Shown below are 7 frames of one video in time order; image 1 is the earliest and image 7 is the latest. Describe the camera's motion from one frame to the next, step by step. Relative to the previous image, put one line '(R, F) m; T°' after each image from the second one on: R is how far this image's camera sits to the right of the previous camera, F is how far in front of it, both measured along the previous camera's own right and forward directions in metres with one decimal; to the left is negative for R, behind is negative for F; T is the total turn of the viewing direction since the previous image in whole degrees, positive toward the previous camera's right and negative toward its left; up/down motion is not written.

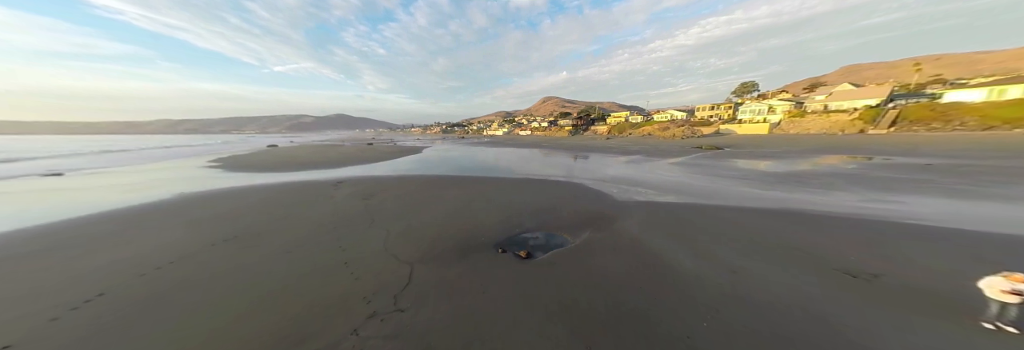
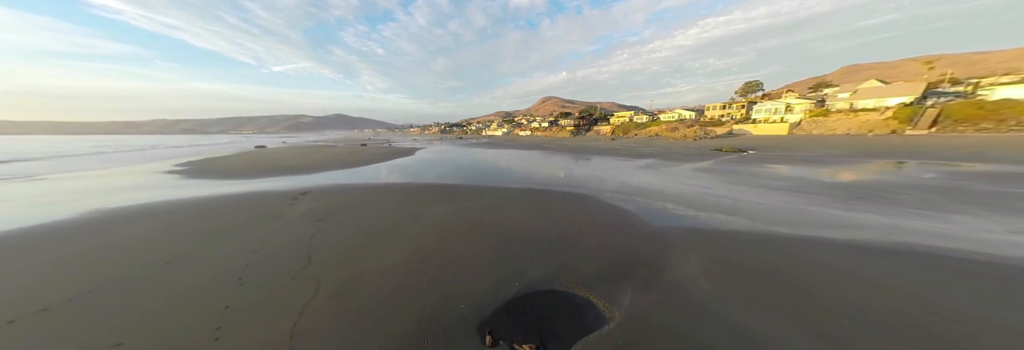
(0.0, +1.6) m; 0°
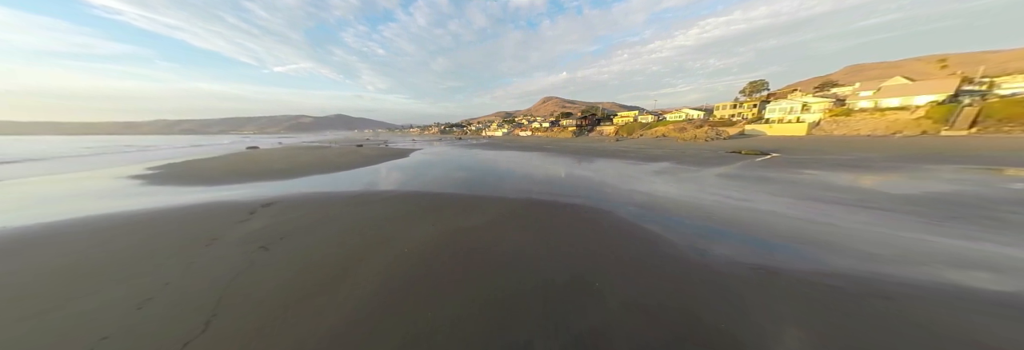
(0.0, +1.2) m; 0°
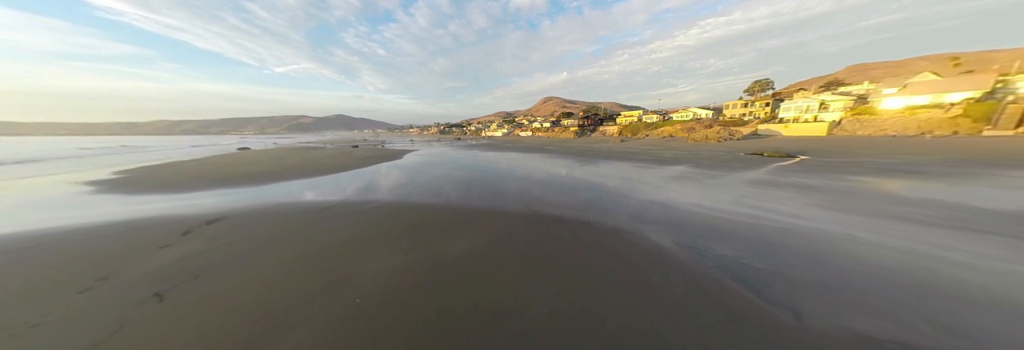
(+0.1, +1.2) m; 0°
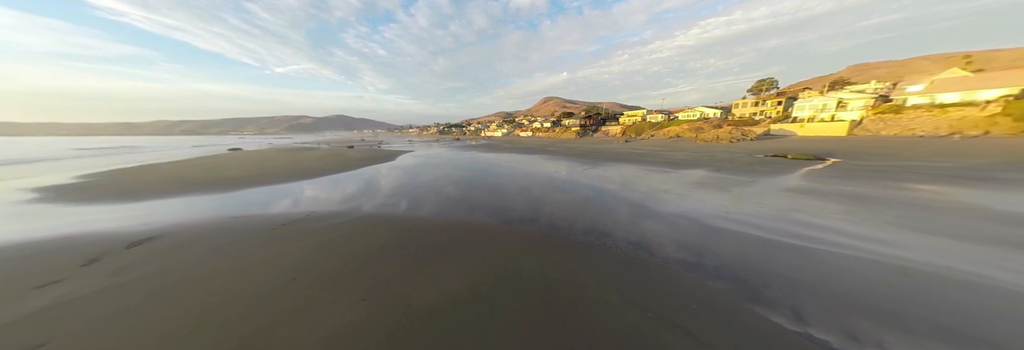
(+0.1, +1.1) m; 0°
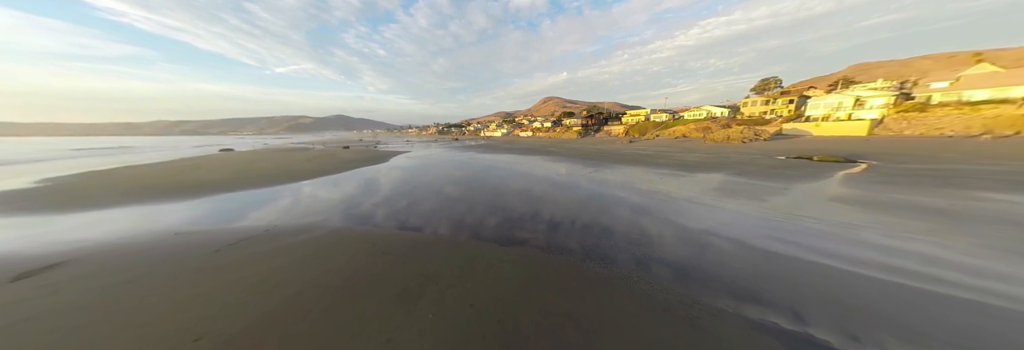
(0.0, +1.0) m; 0°
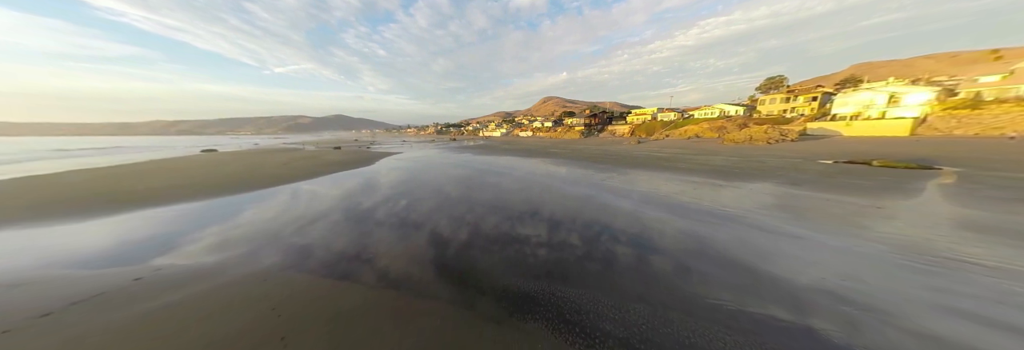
(+0.1, +1.7) m; 0°
